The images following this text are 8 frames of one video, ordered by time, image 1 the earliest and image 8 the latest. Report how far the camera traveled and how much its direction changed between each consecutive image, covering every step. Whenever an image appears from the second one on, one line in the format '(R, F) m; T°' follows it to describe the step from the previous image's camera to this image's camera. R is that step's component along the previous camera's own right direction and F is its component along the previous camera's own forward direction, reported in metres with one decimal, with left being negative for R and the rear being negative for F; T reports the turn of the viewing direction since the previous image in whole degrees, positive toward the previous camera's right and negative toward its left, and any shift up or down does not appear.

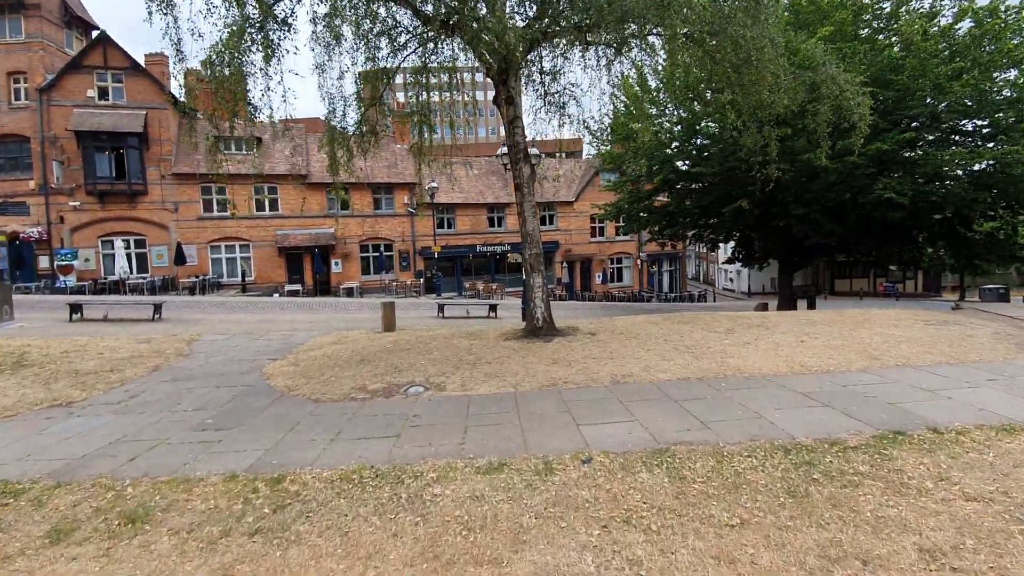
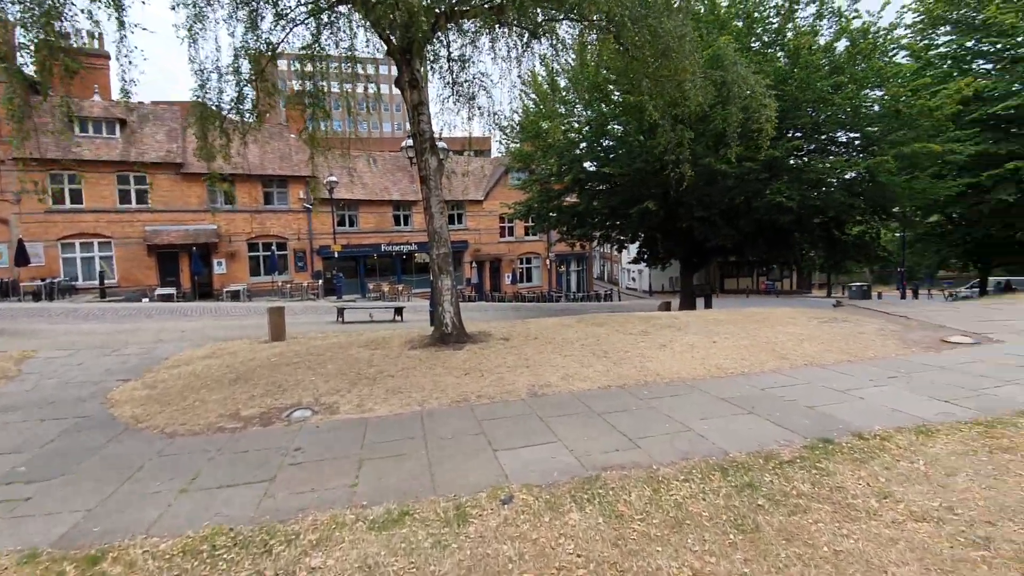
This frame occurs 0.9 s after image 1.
(0.0, +0.7) m; +10°
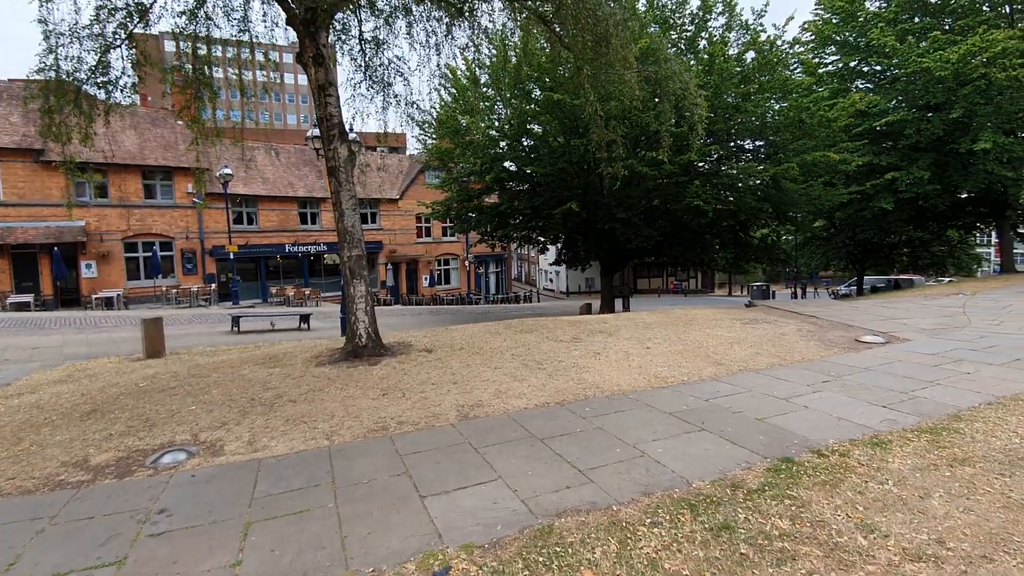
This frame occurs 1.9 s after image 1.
(-0.1, +0.7) m; +9°
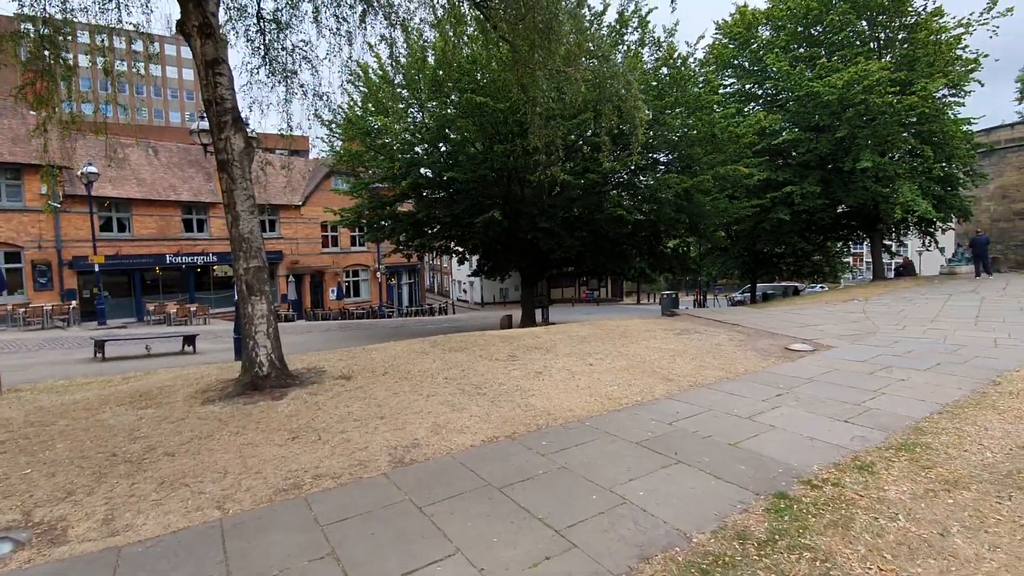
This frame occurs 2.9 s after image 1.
(-0.3, +0.7) m; +10°
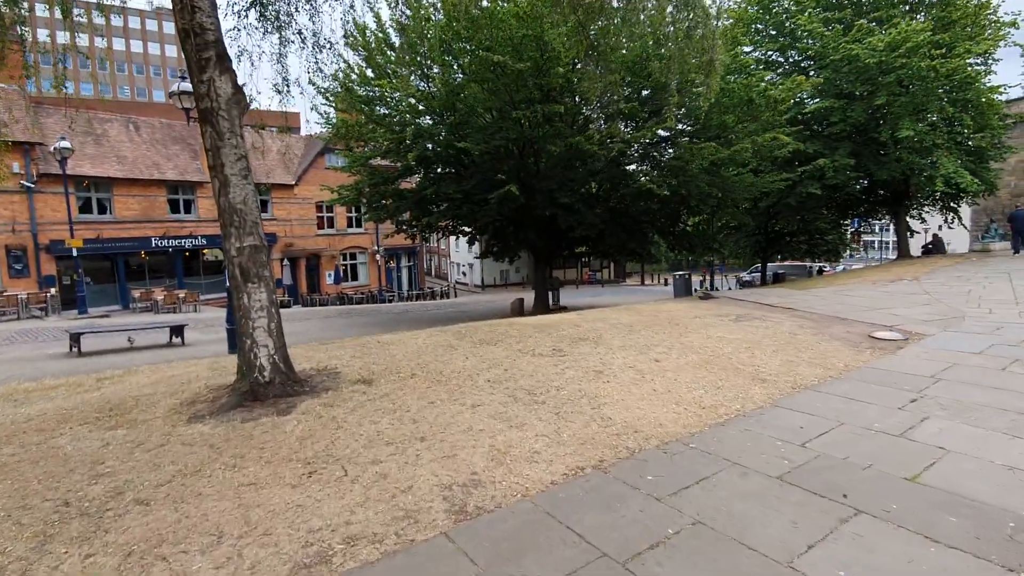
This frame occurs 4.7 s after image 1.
(-0.6, +1.1) m; +1°
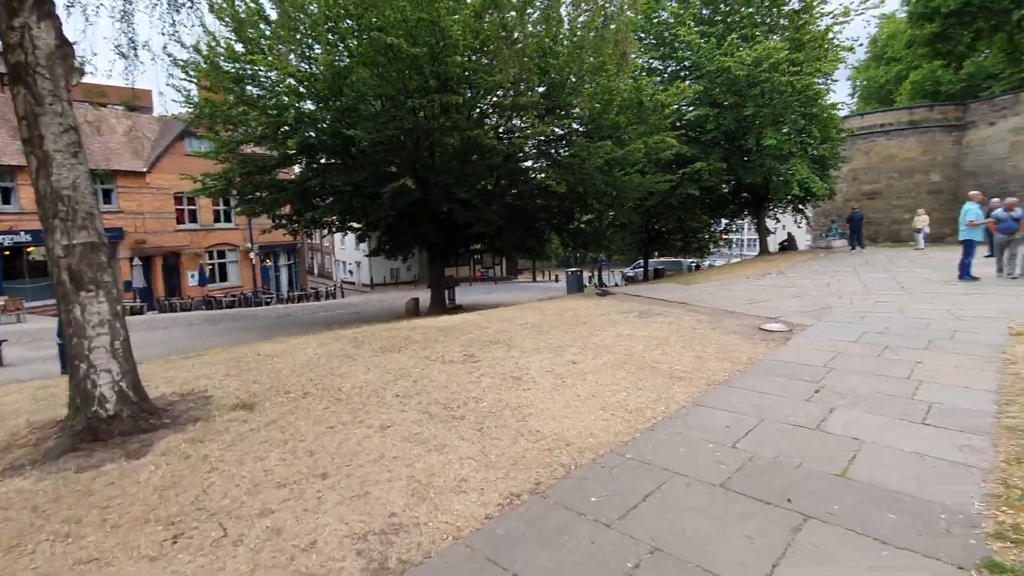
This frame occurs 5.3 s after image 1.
(-0.2, +0.5) m; +12°
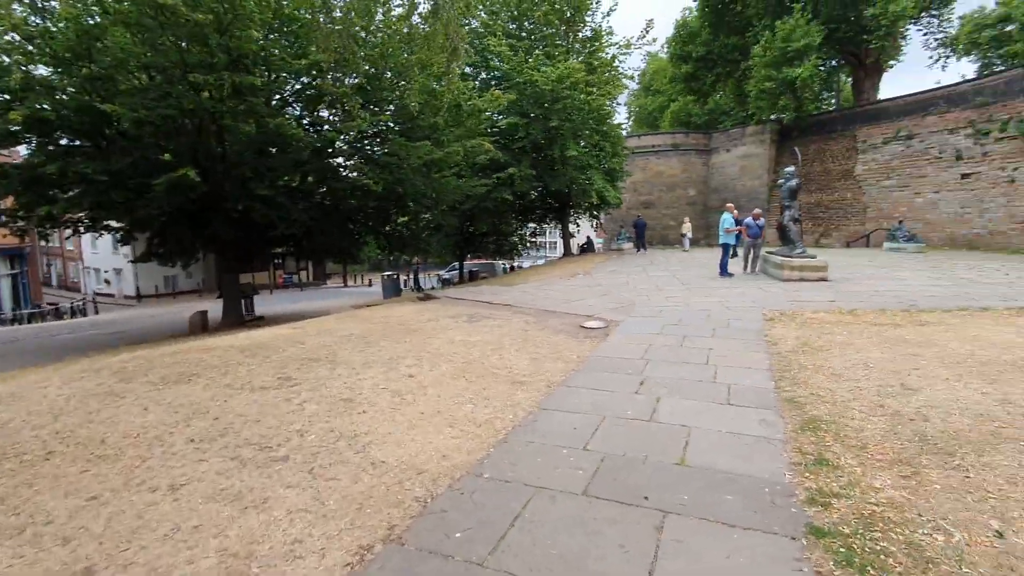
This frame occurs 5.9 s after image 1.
(-0.2, +0.4) m; +21°
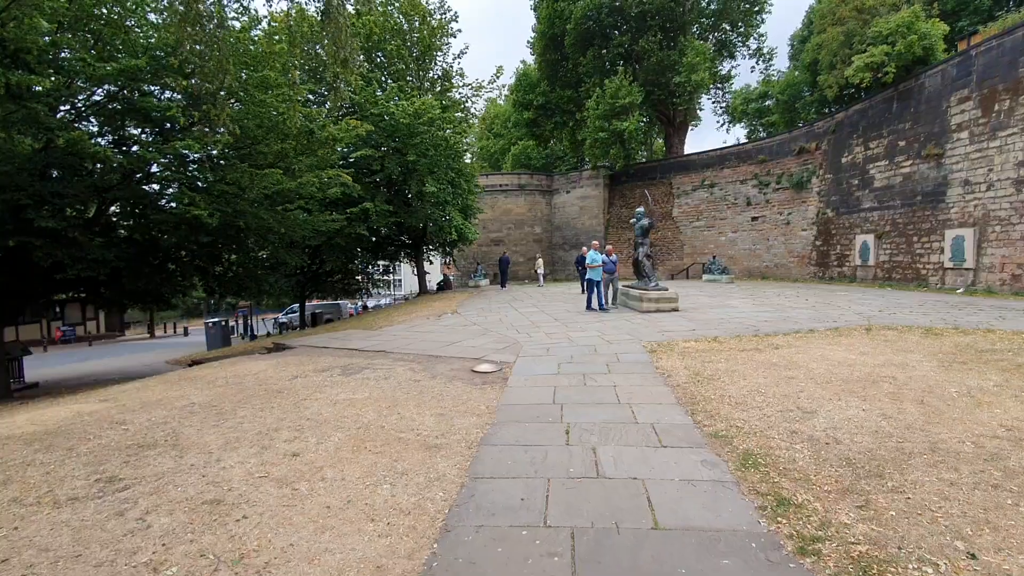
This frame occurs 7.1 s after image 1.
(-0.5, +0.6) m; +18°
